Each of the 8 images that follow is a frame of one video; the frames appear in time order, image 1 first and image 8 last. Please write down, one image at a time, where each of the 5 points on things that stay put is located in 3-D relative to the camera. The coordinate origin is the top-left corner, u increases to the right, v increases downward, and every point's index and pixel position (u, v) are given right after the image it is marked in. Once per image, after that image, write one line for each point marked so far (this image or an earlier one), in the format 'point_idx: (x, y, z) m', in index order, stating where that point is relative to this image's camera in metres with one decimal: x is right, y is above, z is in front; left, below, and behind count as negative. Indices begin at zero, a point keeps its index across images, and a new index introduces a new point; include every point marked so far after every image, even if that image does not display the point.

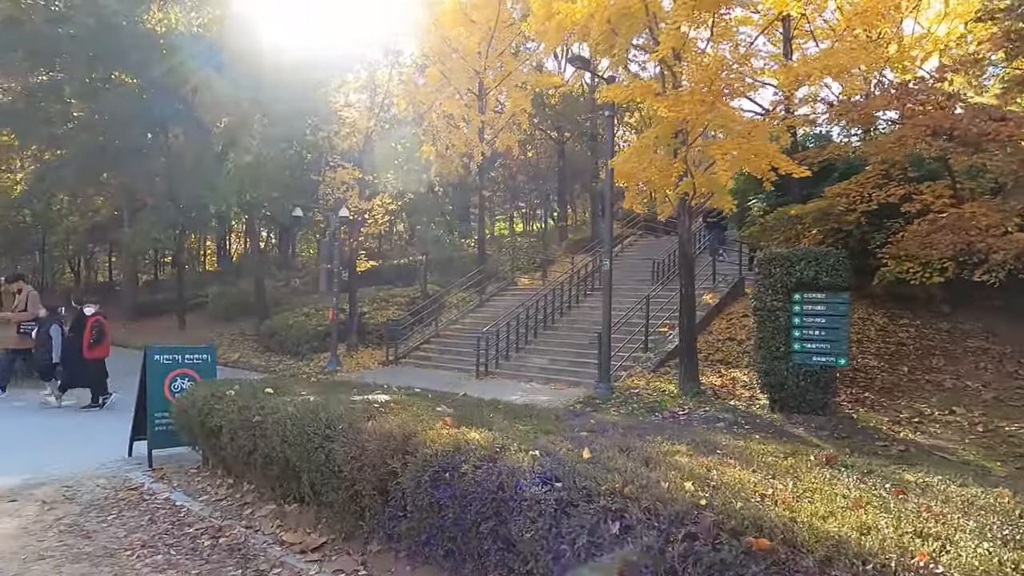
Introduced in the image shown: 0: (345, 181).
0: (-4.3, +2.7, +16.8) m
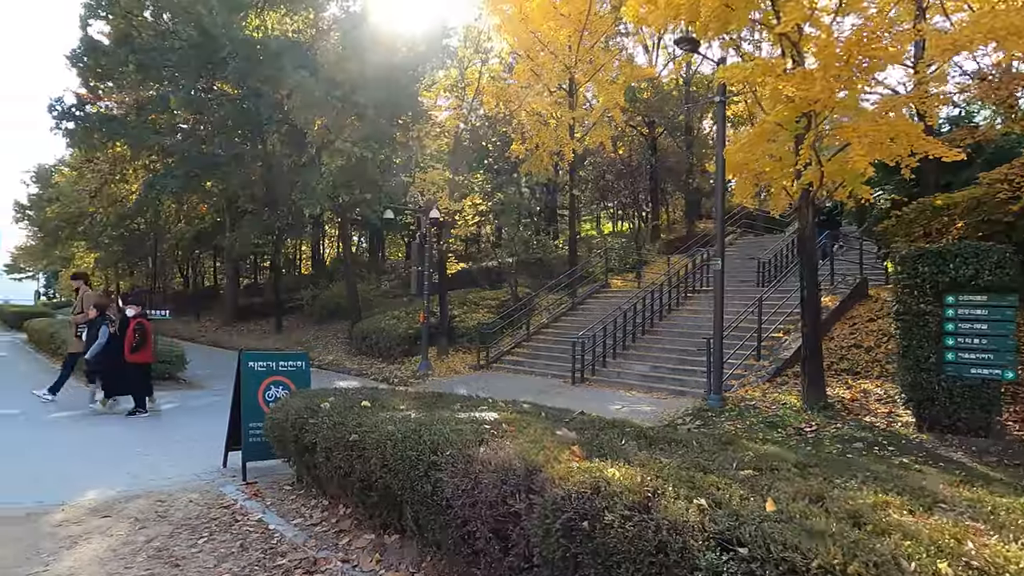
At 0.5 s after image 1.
0: (-1.9, +2.7, +16.5) m
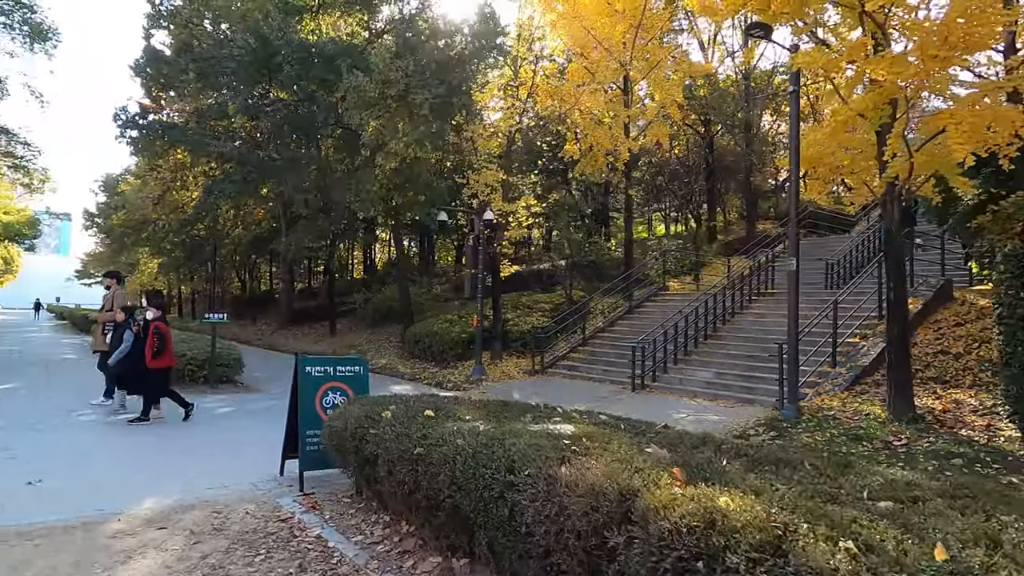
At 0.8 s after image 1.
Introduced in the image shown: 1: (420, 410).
0: (-0.6, +2.6, +16.2) m
1: (-0.7, -0.9, +4.9) m
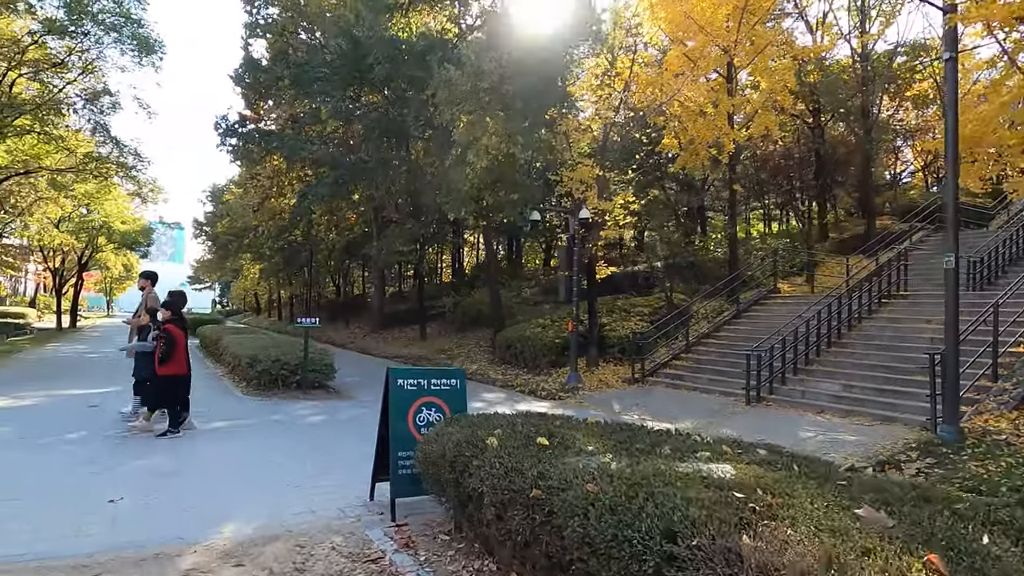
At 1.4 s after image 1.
0: (+1.7, +2.5, +15.3) m
1: (+0.1, -0.9, +4.1) m
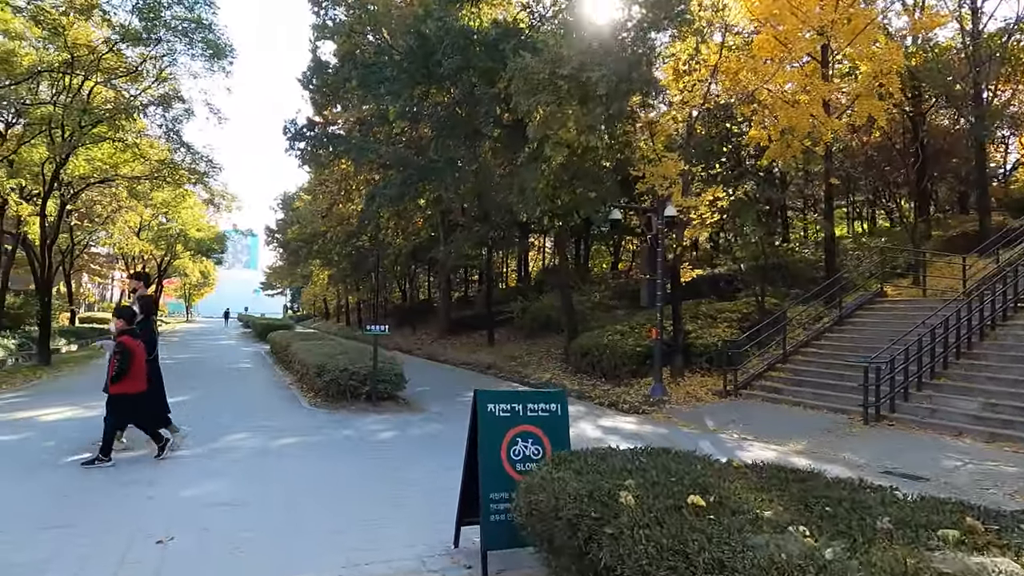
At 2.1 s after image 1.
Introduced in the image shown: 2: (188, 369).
0: (+3.3, +2.4, +14.1) m
1: (+0.8, -0.9, +3.1) m
2: (-9.3, -2.3, +18.9) m
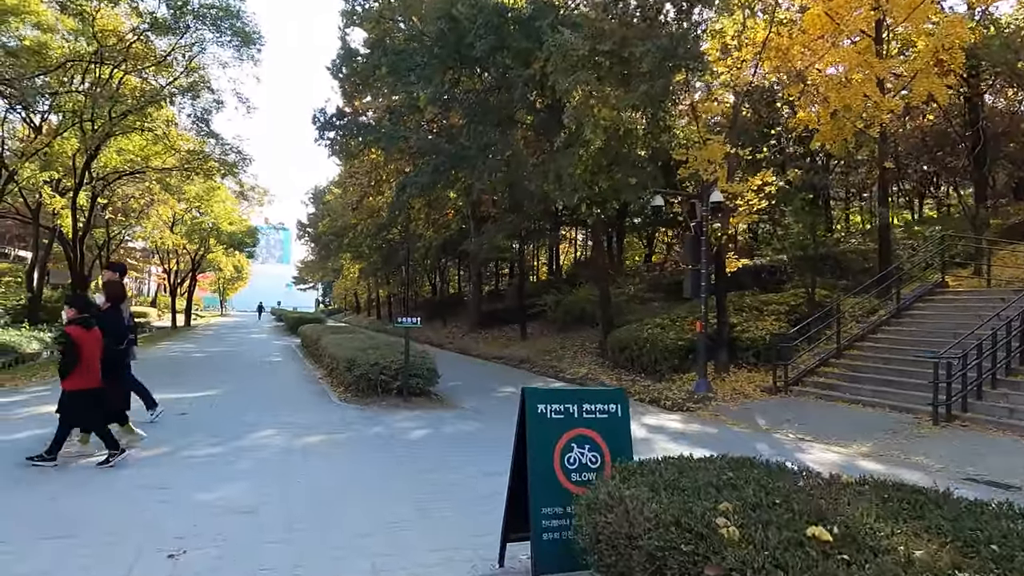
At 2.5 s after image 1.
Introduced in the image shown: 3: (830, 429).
0: (+4.1, +2.6, +13.4) m
1: (+1.0, -0.8, +2.4) m
2: (-8.3, -2.1, +18.7) m
3: (+5.0, -2.2, +10.3) m
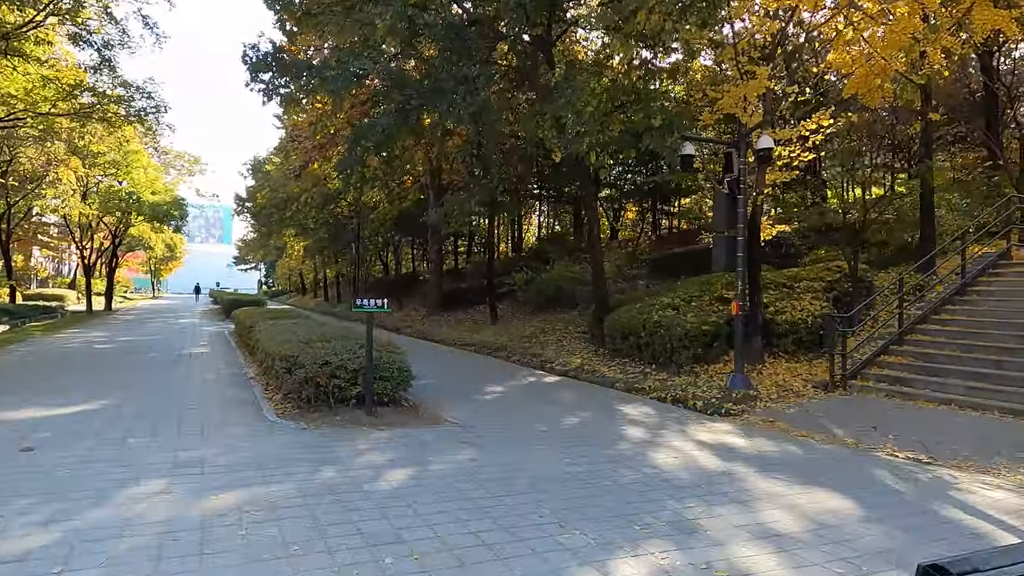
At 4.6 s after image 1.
0: (+3.9, +3.1, +10.6) m
1: (+1.7, -0.7, -0.5) m
2: (-8.8, -1.5, +15.1) m
3: (+5.1, -1.8, +7.8) m
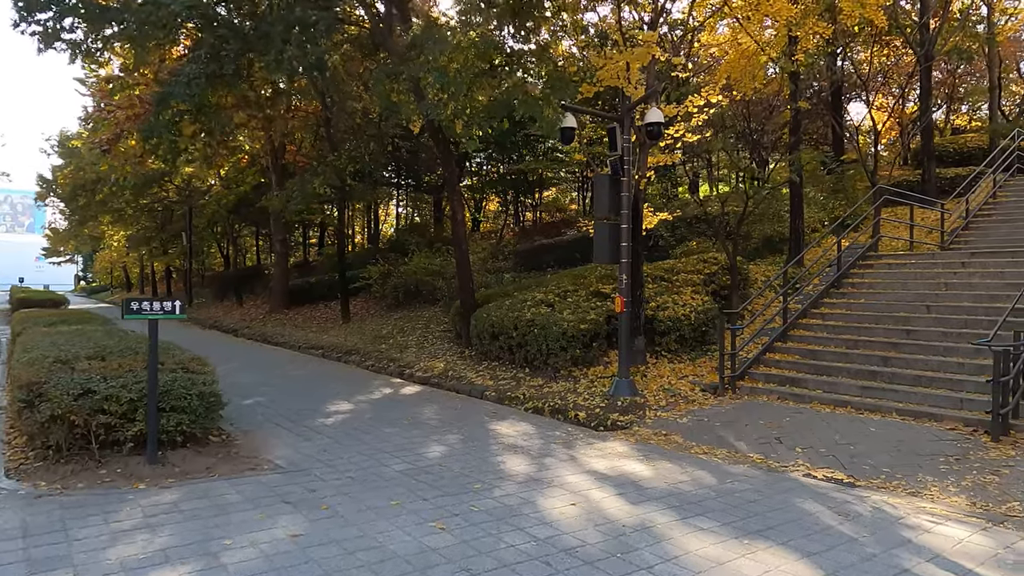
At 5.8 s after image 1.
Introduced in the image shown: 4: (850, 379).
0: (+1.9, +3.2, +9.3) m
1: (+2.0, -0.8, -1.9) m
2: (-11.5, -1.5, +11.2) m
3: (+3.6, -1.8, +6.9) m
4: (+4.6, -1.2, +9.0) m
